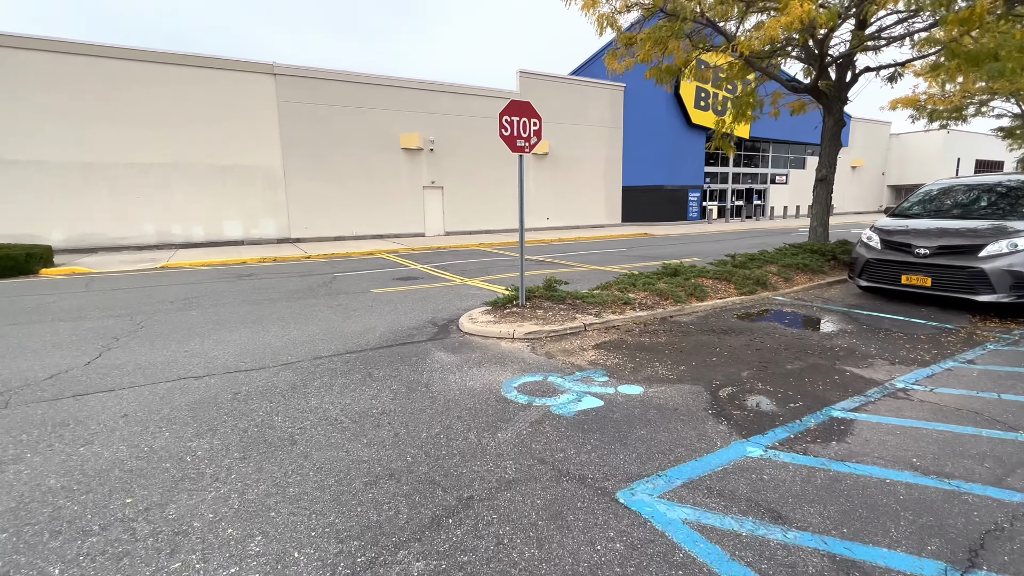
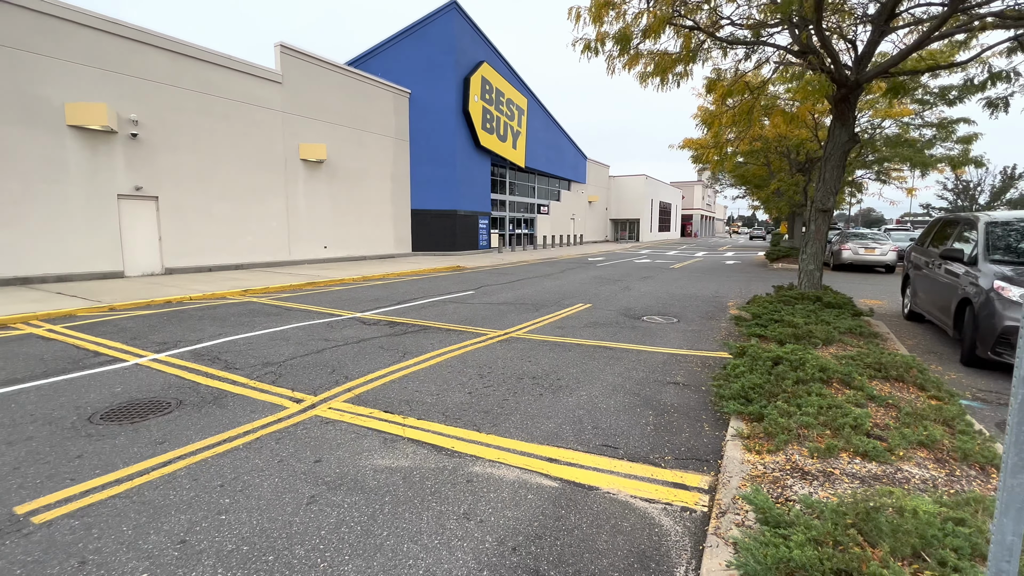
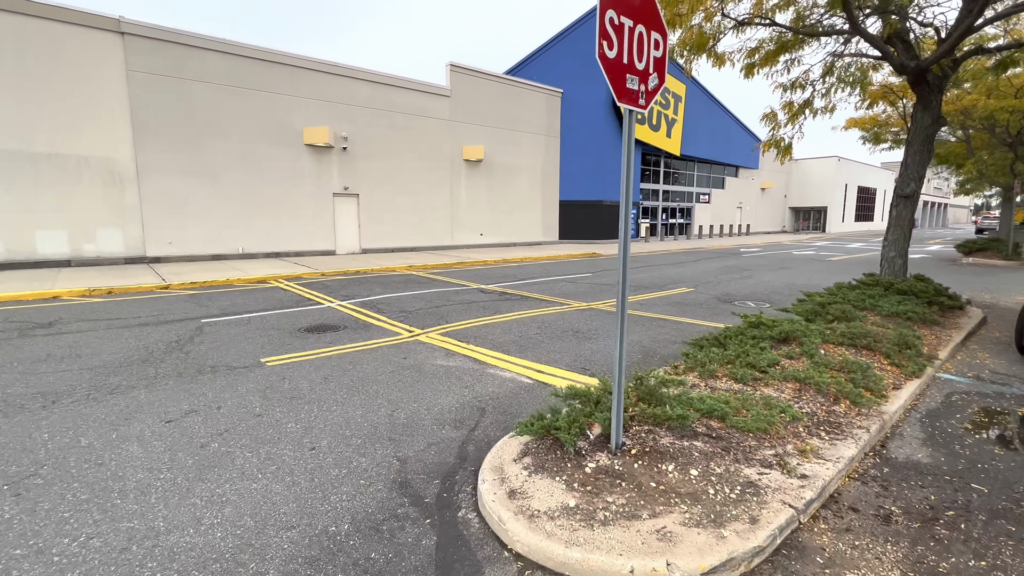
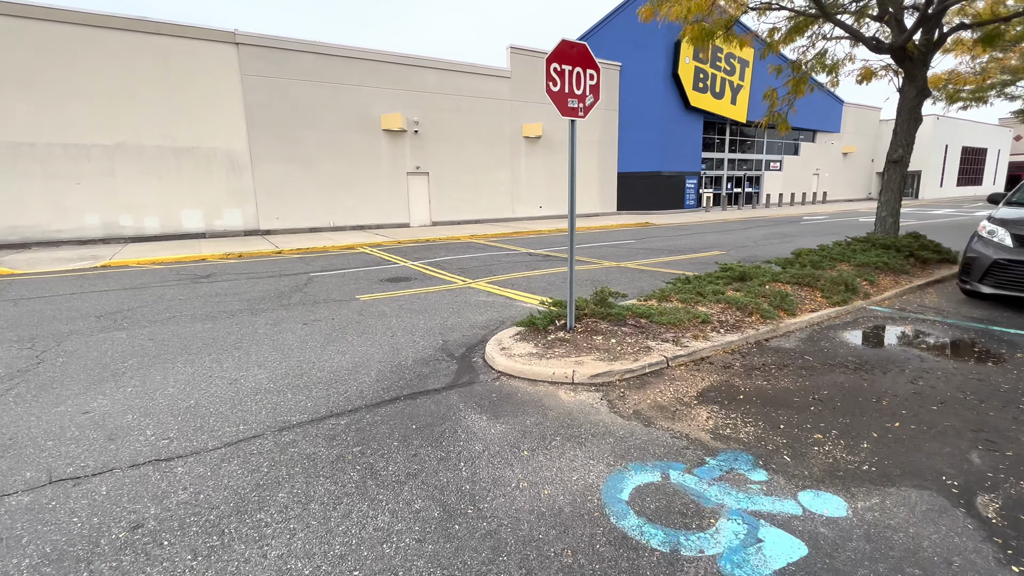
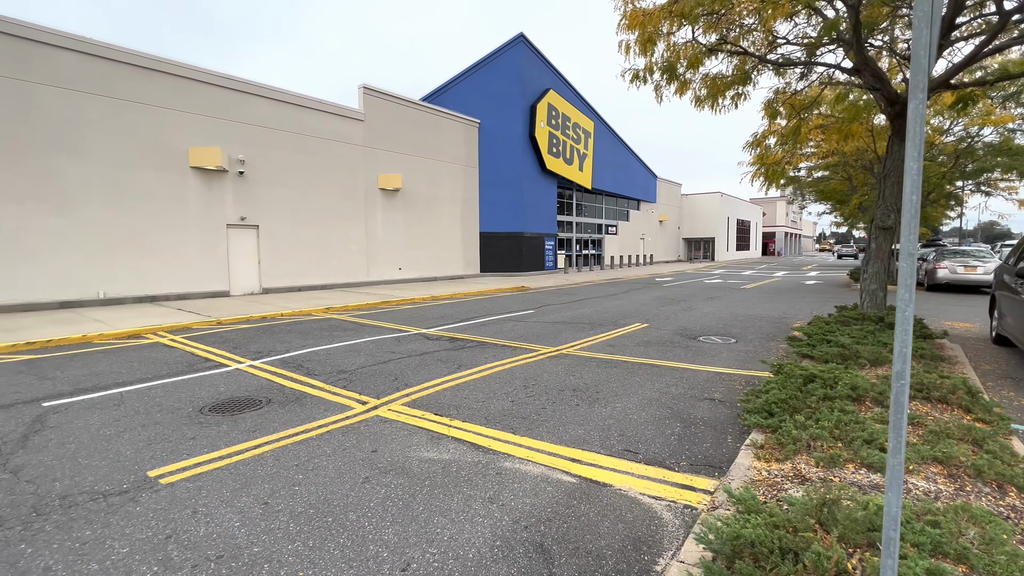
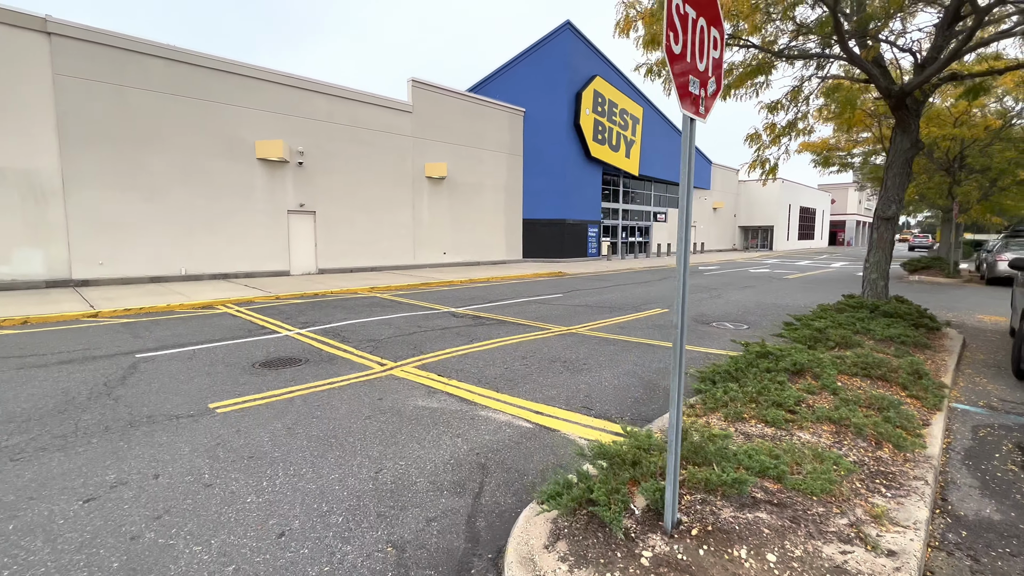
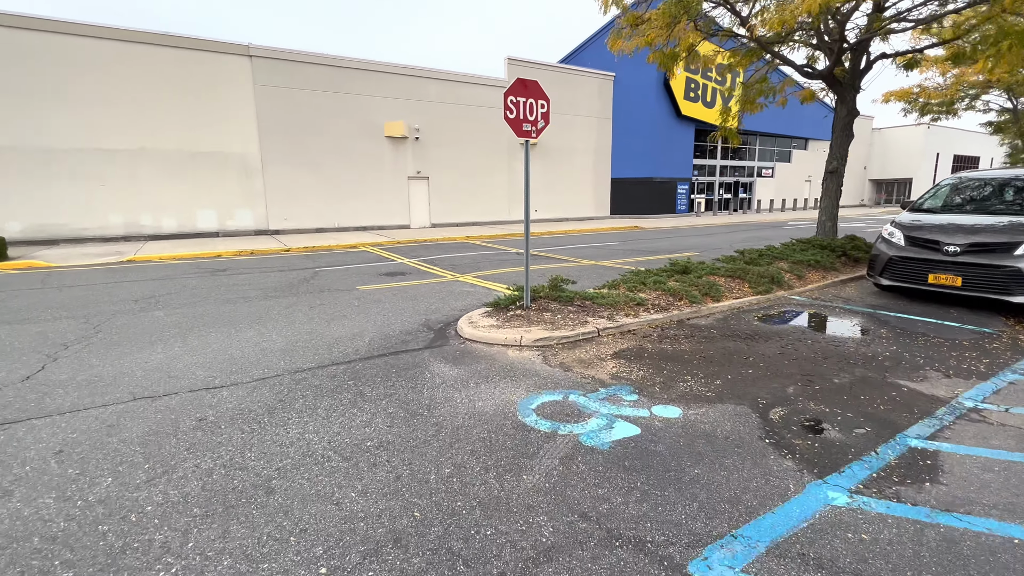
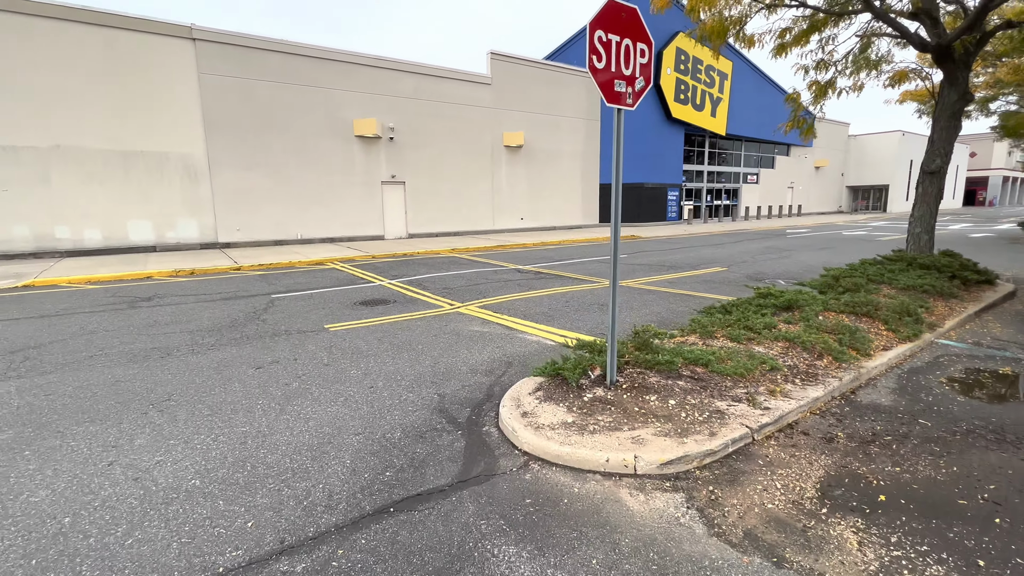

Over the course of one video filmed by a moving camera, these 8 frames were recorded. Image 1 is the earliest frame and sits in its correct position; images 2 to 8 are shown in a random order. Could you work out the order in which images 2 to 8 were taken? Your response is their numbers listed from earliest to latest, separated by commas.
7, 4, 8, 3, 6, 5, 2
